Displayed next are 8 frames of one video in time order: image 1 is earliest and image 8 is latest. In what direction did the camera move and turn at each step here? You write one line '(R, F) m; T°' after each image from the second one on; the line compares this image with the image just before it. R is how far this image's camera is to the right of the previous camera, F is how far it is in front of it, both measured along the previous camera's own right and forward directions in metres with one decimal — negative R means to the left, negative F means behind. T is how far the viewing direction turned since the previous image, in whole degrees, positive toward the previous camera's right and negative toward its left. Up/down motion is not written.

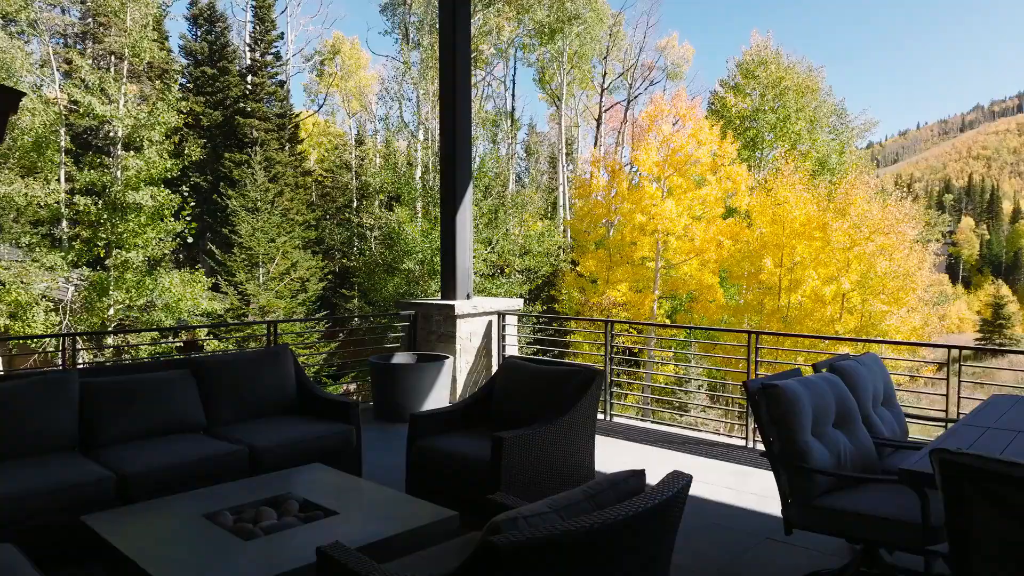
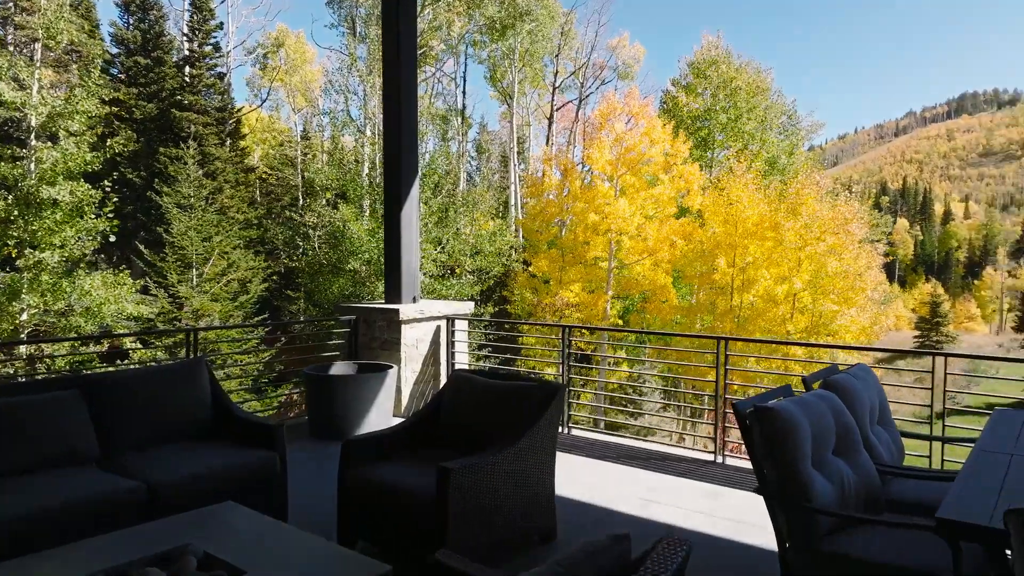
(0.0, +0.4) m; +4°
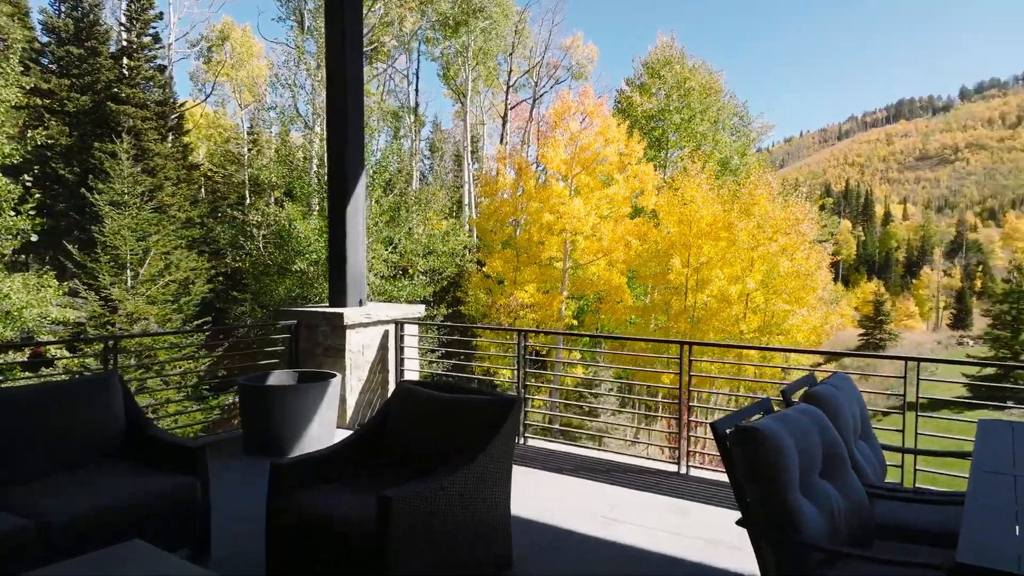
(0.0, +0.2) m; +4°
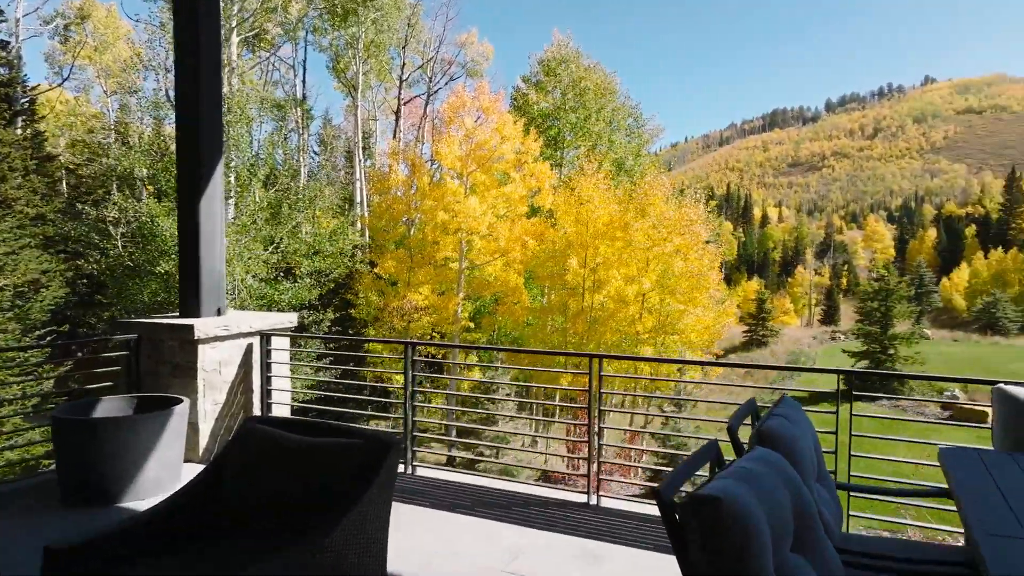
(+0.1, +0.5) m; +8°
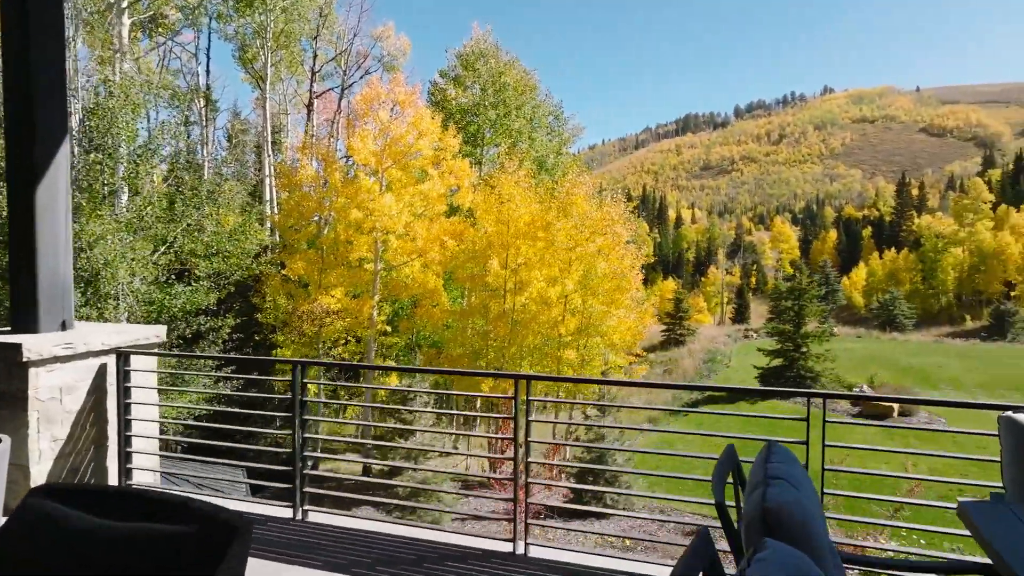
(0.0, +0.5) m; +6°
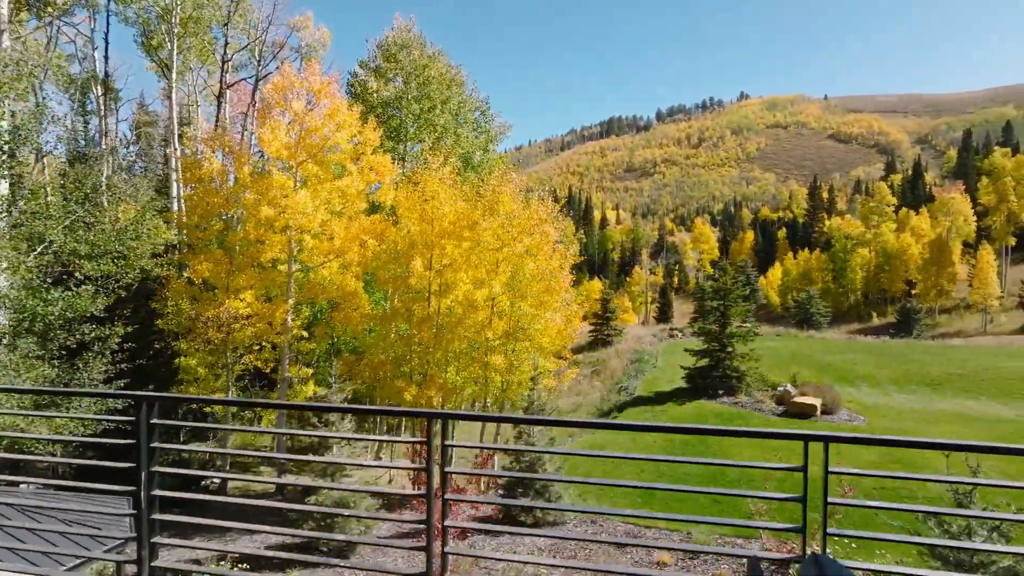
(0.0, +0.6) m; +6°
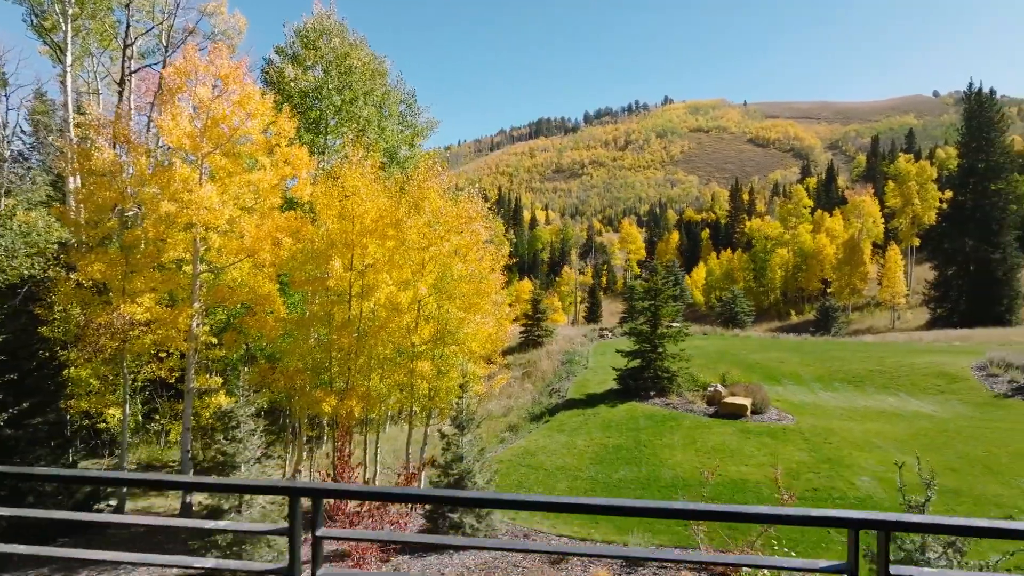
(0.0, +0.6) m; +6°
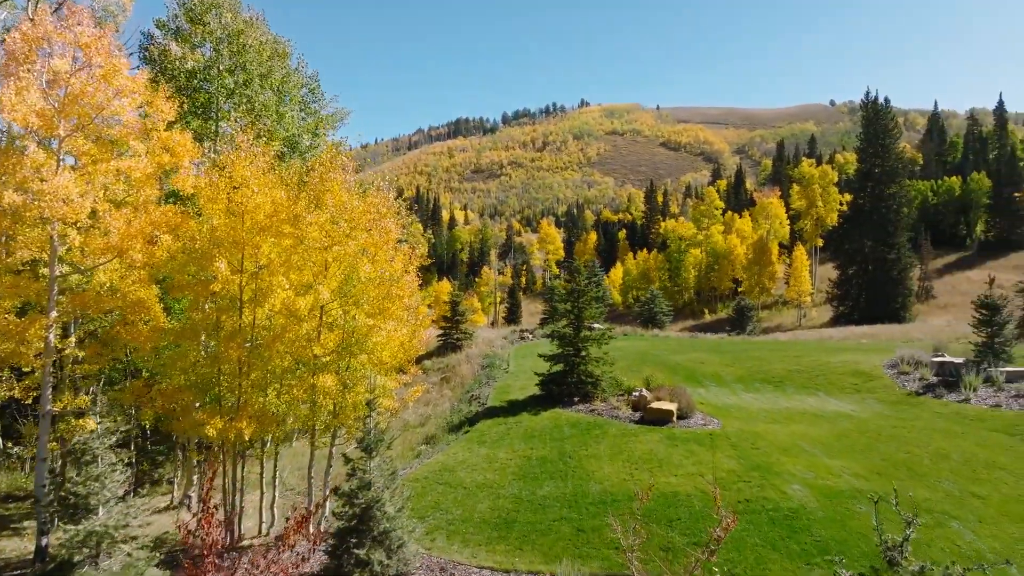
(+0.1, +1.1) m; +7°
